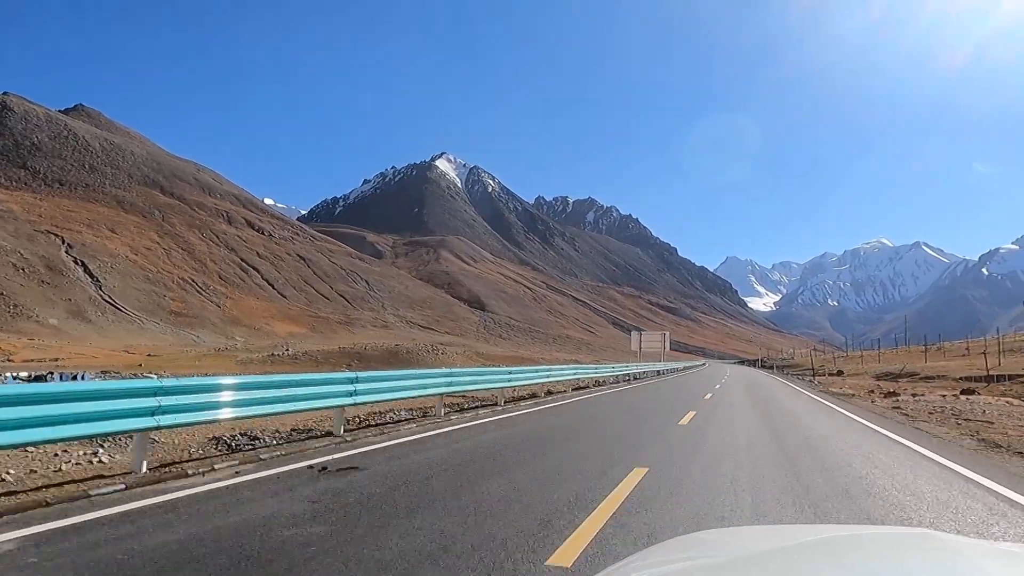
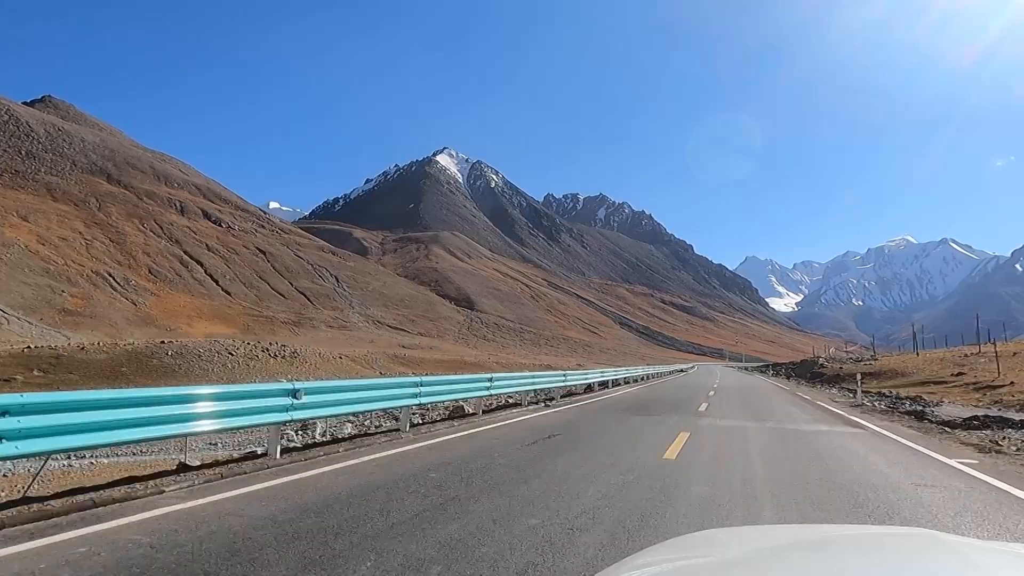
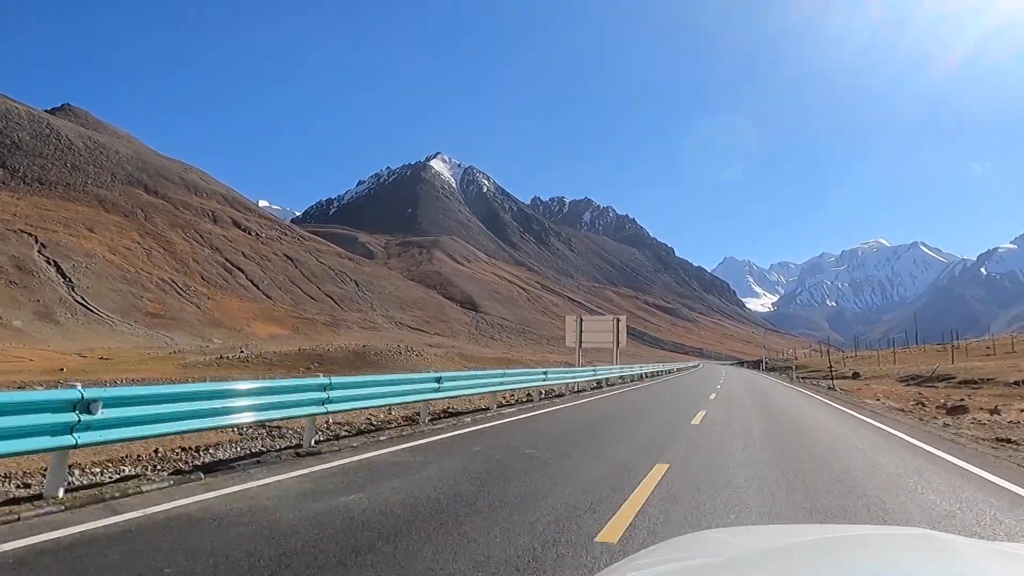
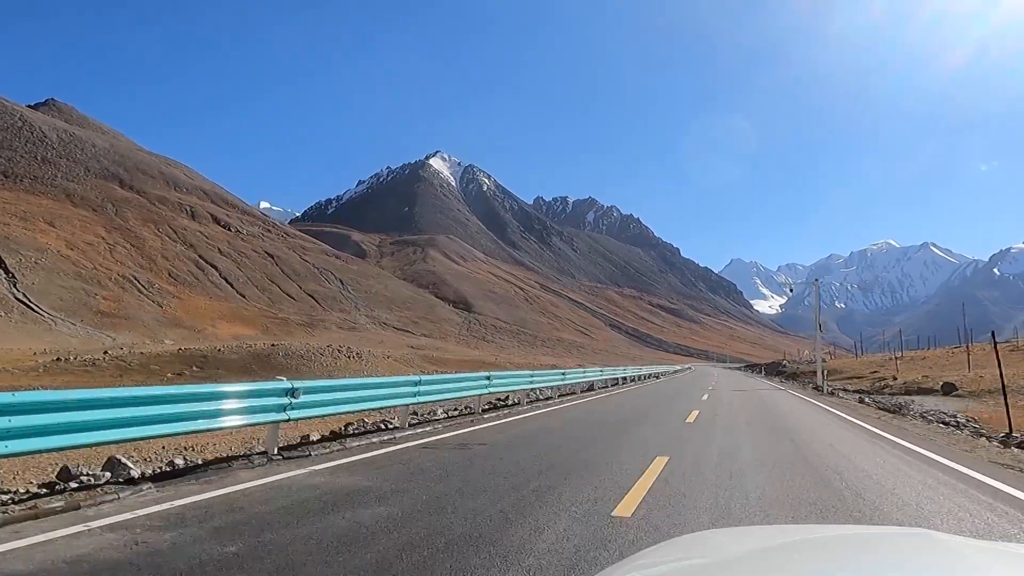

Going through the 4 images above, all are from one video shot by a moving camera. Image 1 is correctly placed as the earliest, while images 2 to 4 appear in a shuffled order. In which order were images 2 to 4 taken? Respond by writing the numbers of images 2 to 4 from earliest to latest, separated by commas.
3, 4, 2
